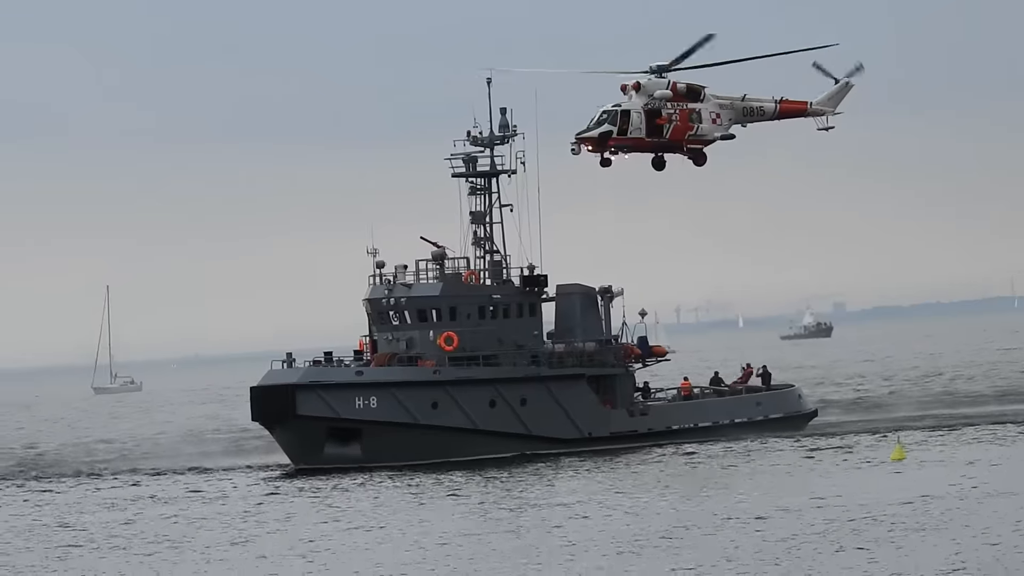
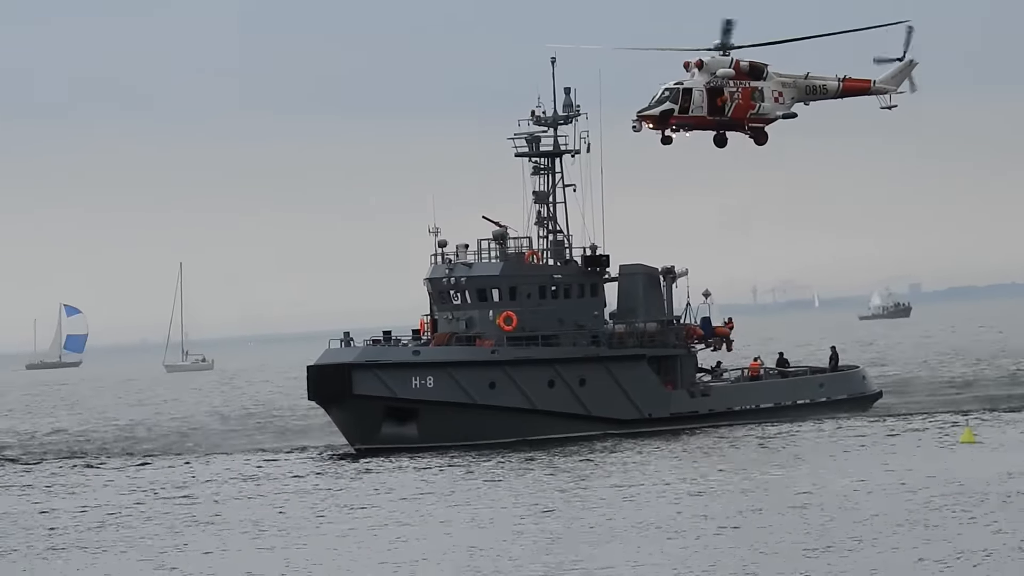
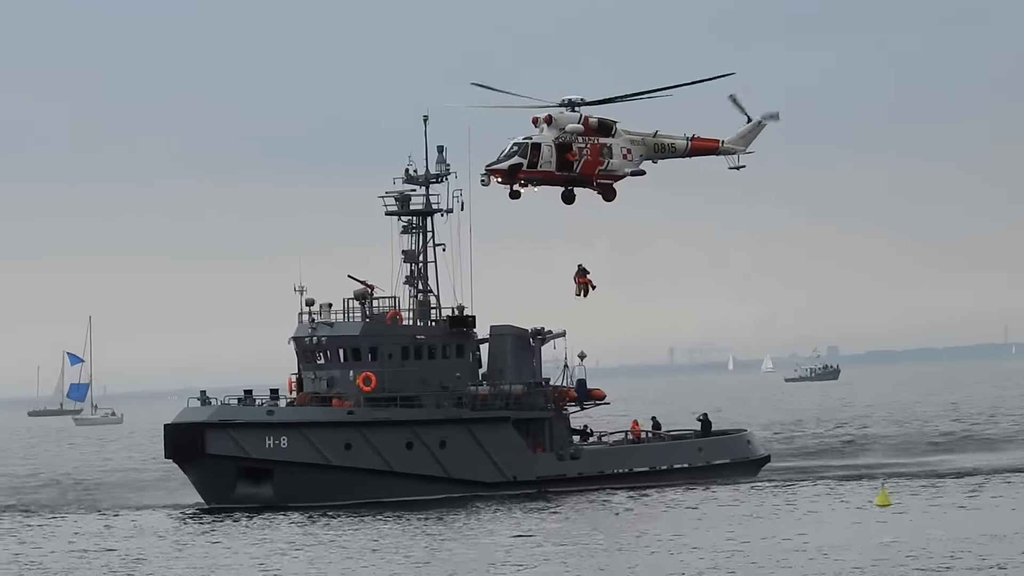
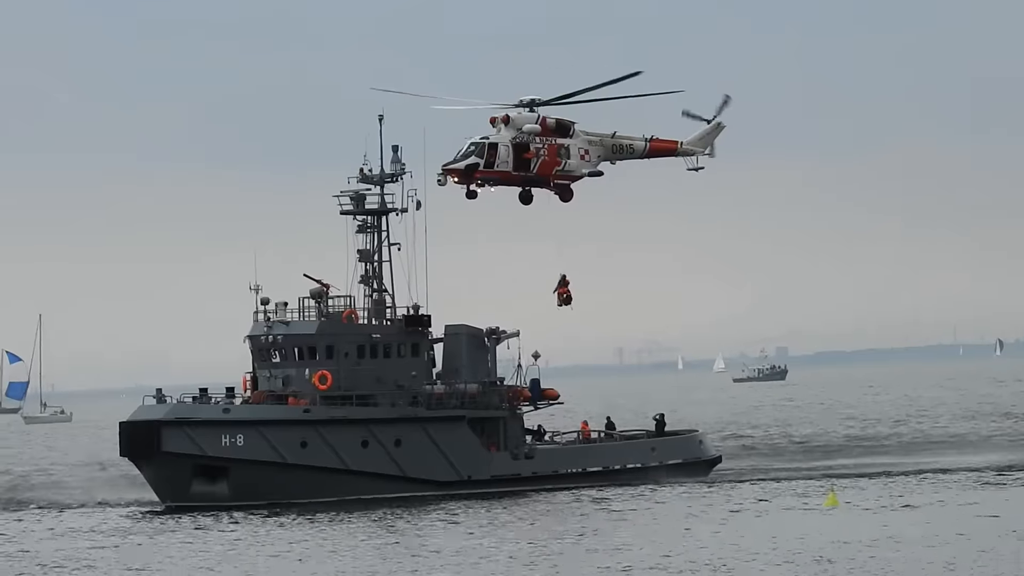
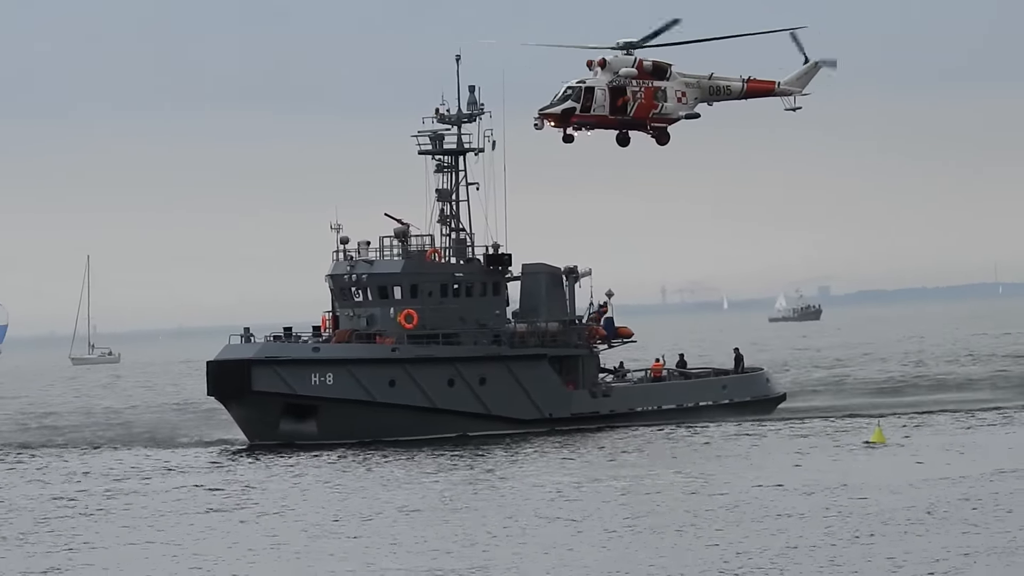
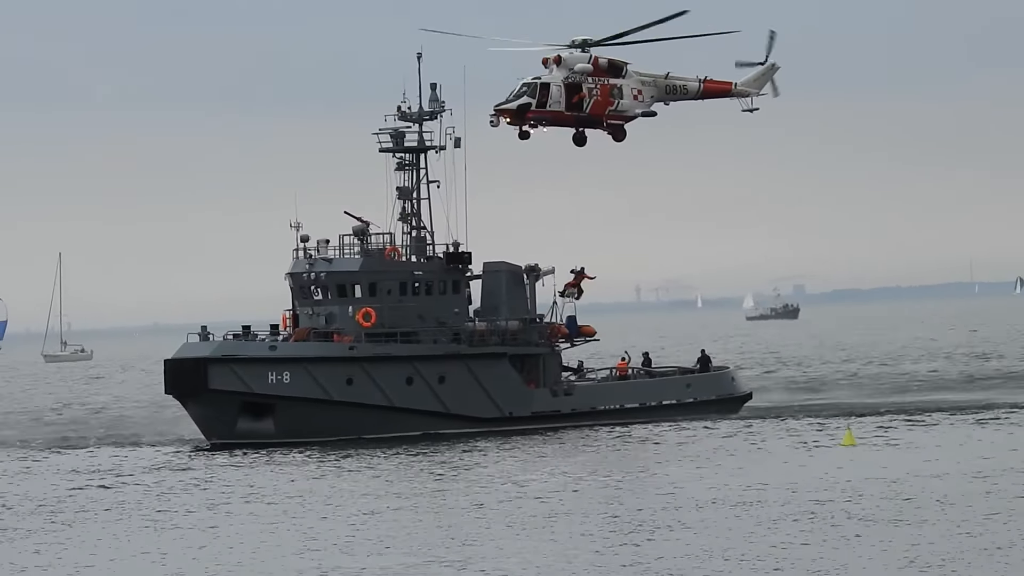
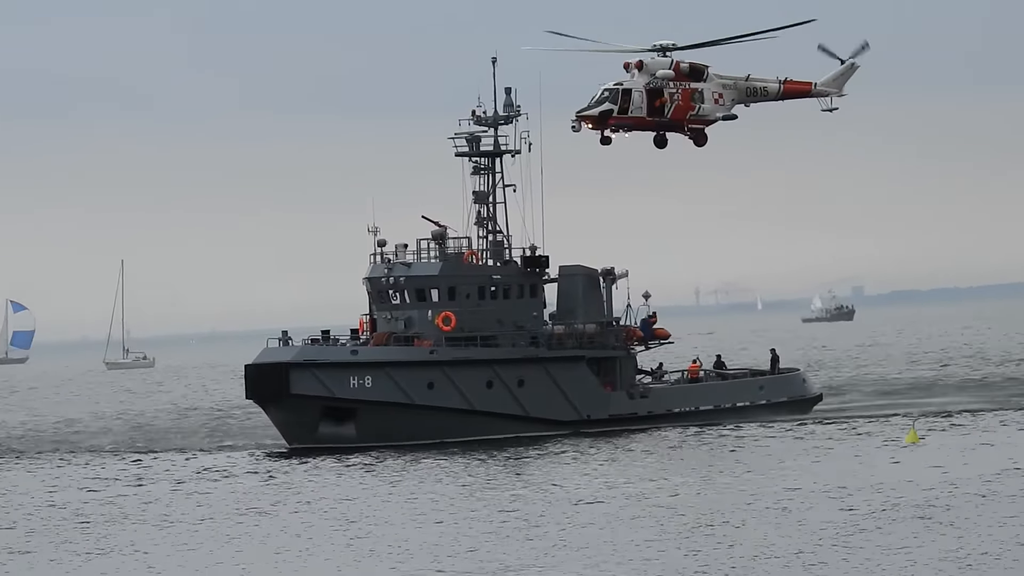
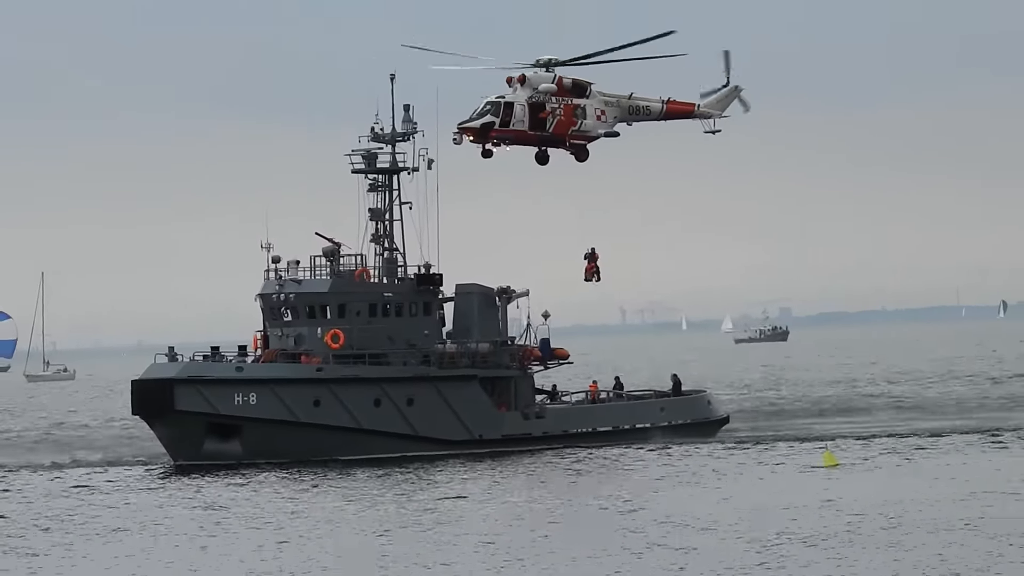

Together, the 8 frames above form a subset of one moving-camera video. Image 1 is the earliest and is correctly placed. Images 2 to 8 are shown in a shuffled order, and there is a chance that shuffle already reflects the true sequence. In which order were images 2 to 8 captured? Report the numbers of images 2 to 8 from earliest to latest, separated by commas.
2, 7, 5, 6, 8, 4, 3
